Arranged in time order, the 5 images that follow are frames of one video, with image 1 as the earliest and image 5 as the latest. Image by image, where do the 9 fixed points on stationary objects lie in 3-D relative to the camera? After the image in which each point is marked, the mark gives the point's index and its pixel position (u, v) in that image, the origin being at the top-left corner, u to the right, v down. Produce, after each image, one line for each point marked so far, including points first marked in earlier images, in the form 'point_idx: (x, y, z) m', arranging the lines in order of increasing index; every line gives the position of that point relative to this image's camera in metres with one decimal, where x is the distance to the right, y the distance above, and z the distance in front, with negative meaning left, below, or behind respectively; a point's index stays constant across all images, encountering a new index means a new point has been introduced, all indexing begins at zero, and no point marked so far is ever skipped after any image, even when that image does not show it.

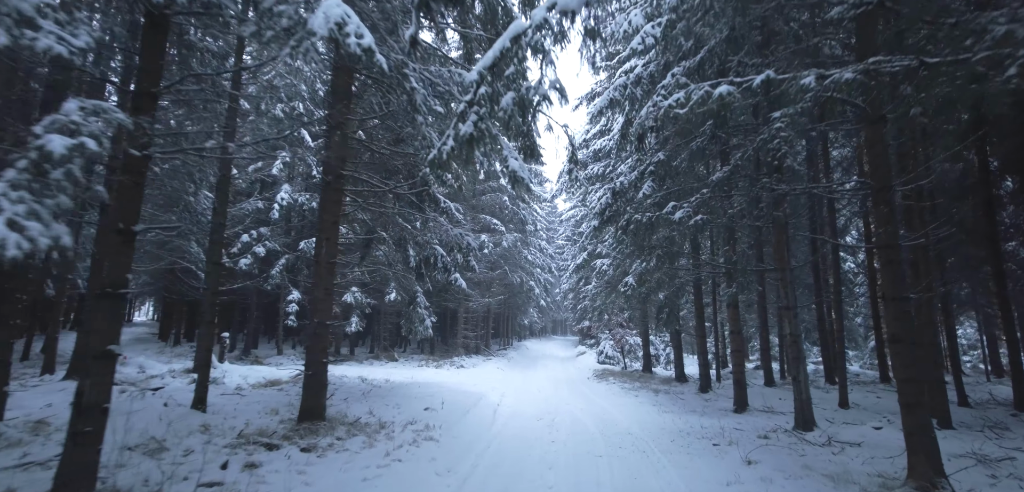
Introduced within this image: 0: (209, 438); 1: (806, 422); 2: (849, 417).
0: (-4.4, -2.8, +7.0) m
1: (+5.6, -3.4, +9.1) m
2: (+7.9, -4.0, +11.1) m
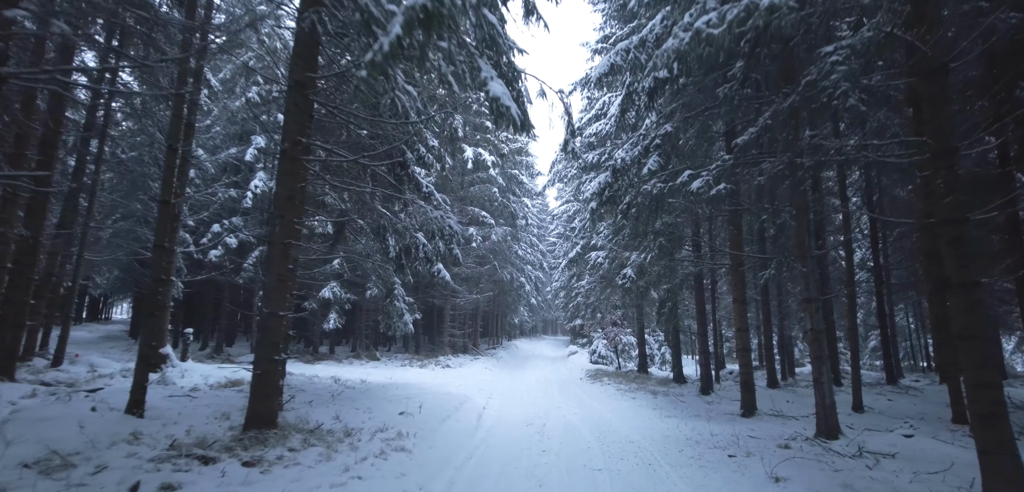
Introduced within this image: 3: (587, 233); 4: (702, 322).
0: (-4.6, -2.5, +5.8) m
1: (+5.4, -3.1, +8.1) m
2: (+7.6, -3.8, +10.2) m
3: (+2.9, +0.5, +18.1) m
4: (+5.9, -2.4, +14.8) m
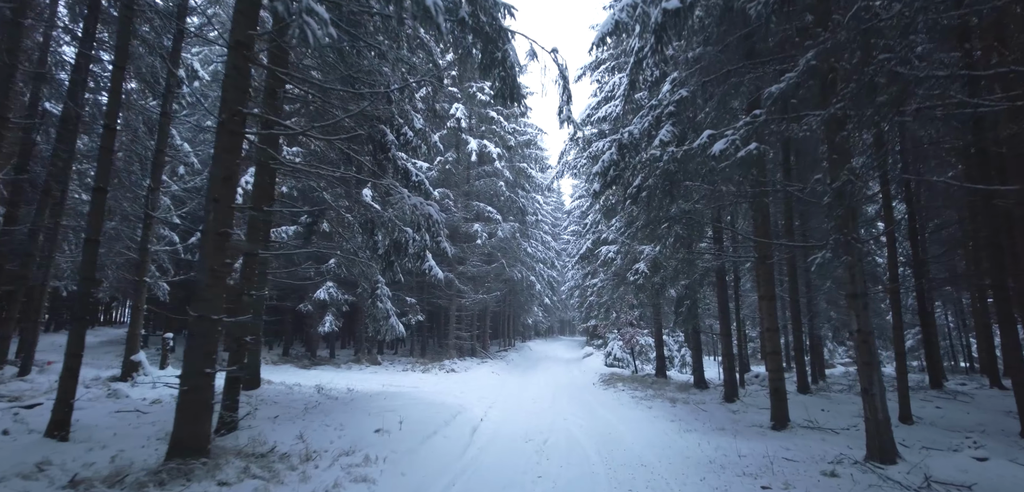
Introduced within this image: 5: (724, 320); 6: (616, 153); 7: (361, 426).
0: (-4.9, -2.4, +4.8) m
1: (+5.2, -2.9, +6.6) m
2: (+7.6, -3.5, +8.7) m
3: (+3.1, +0.7, +16.8) m
4: (+6.0, -2.2, +13.4) m
5: (+6.0, -2.1, +13.4) m
6: (+2.1, +1.8, +9.7) m
7: (-2.5, -3.0, +8.0) m
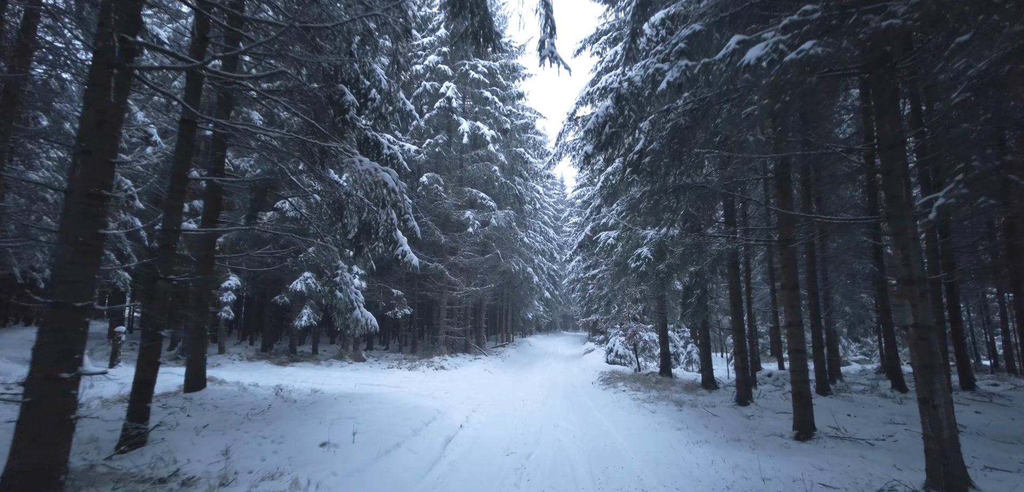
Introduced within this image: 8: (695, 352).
0: (-5.3, -2.1, +3.5) m
1: (+4.9, -2.6, +5.3) m
2: (+7.2, -3.2, +7.3) m
3: (+2.8, +1.1, +15.3) m
4: (+5.7, -1.8, +12.0) m
5: (+5.7, -1.7, +12.0) m
6: (+1.8, +2.2, +8.3) m
7: (-2.9, -2.7, +6.7) m
8: (+7.5, -4.4, +19.5) m
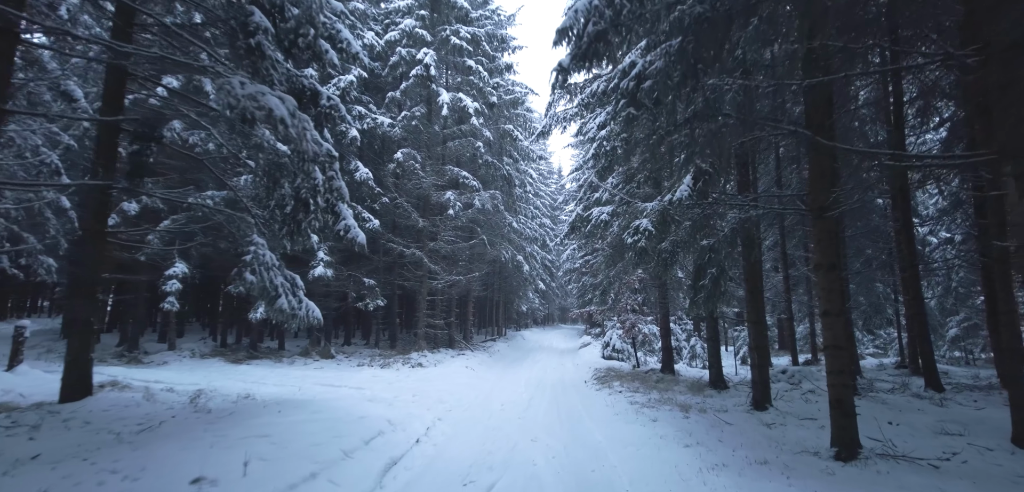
0: (-5.8, -1.8, +1.6) m
1: (+4.3, -2.2, +3.4) m
2: (+6.7, -2.7, +5.4) m
3: (+2.3, +1.7, +13.4) m
4: (+5.2, -1.3, +10.1) m
5: (+5.2, -1.2, +10.2) m
6: (+1.3, +2.6, +6.4) m
7: (-3.4, -2.3, +4.8) m
8: (+7.0, -3.7, +17.7) m
